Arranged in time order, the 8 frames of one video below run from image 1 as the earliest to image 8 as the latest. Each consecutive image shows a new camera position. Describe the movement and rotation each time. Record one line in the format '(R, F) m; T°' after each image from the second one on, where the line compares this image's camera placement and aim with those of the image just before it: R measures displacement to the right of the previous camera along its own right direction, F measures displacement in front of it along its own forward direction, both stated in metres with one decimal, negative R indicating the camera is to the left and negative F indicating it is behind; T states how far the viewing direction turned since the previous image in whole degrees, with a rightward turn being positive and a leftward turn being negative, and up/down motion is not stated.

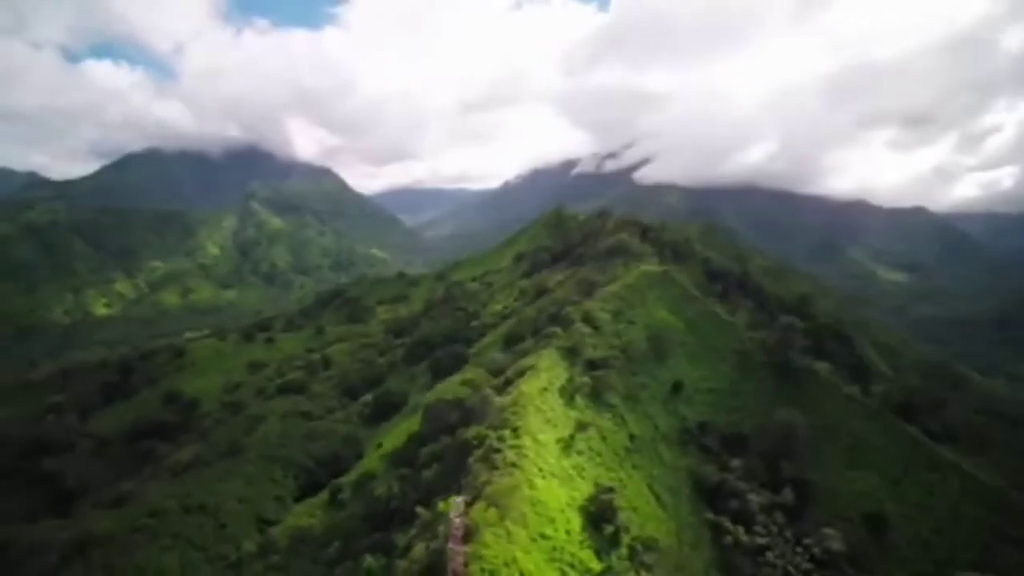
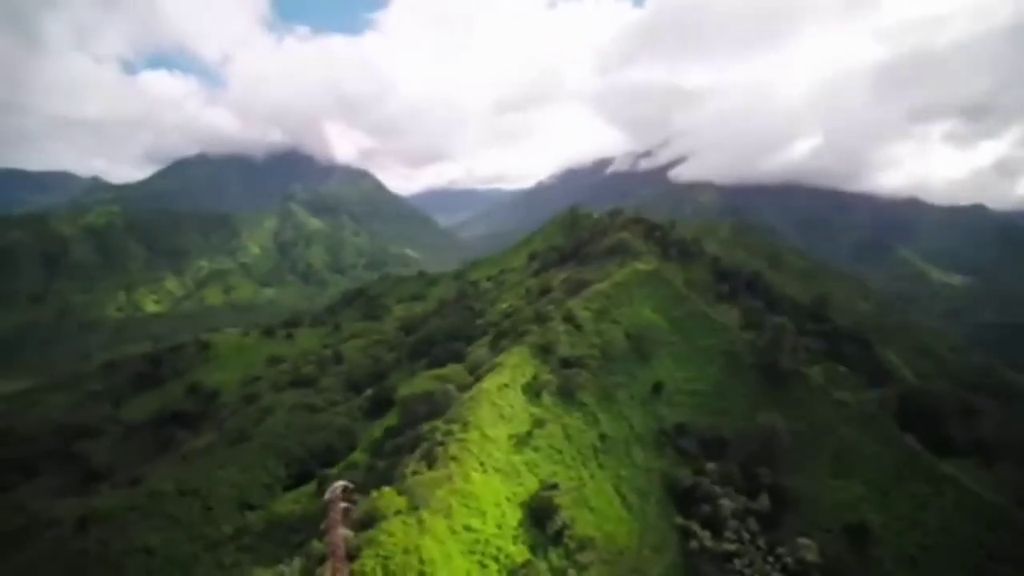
(+24.4, -1.0) m; -8°
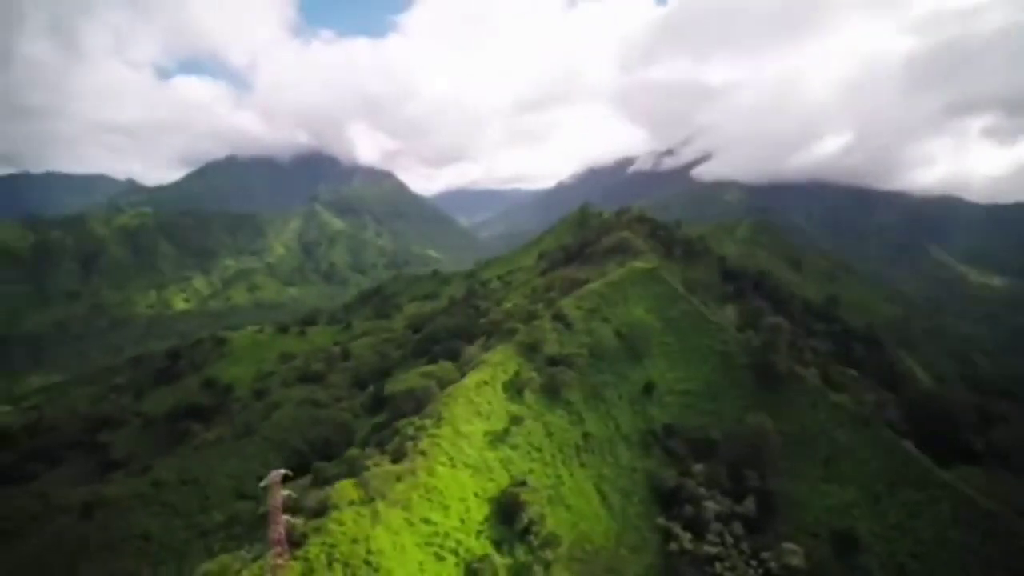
(+14.1, -0.4) m; -5°
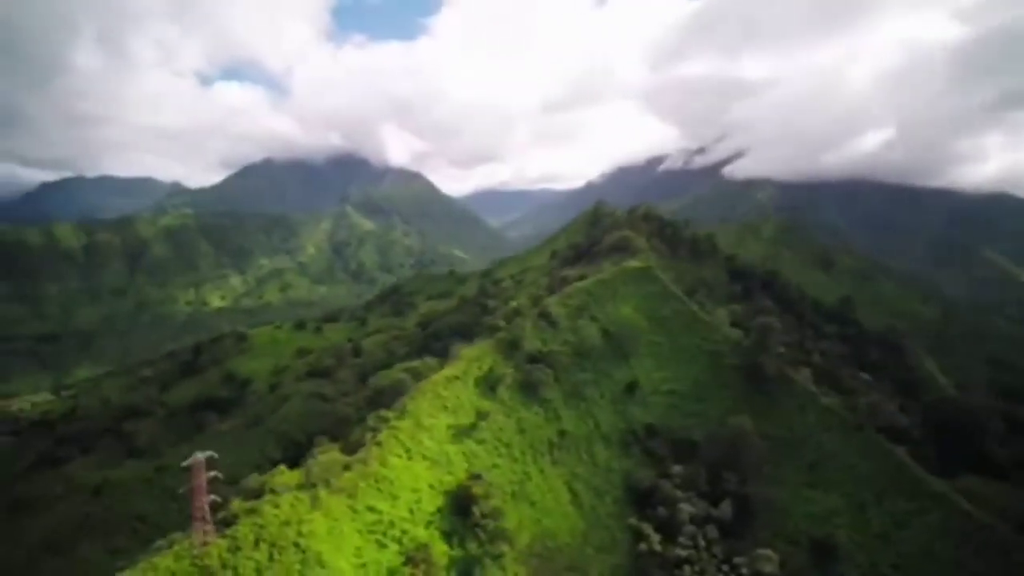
(+19.6, +0.9) m; -6°
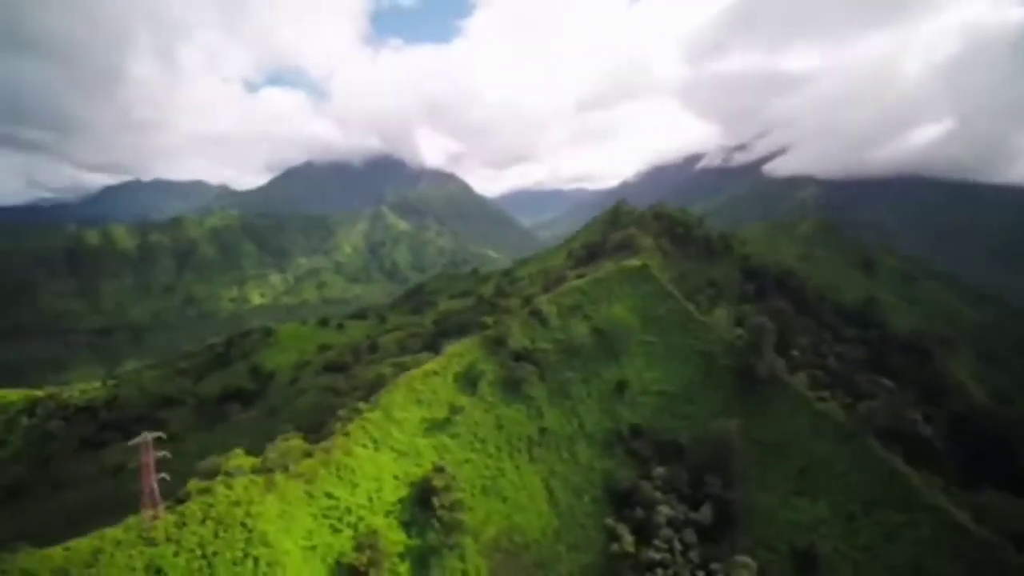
(+18.7, +1.4) m; -7°
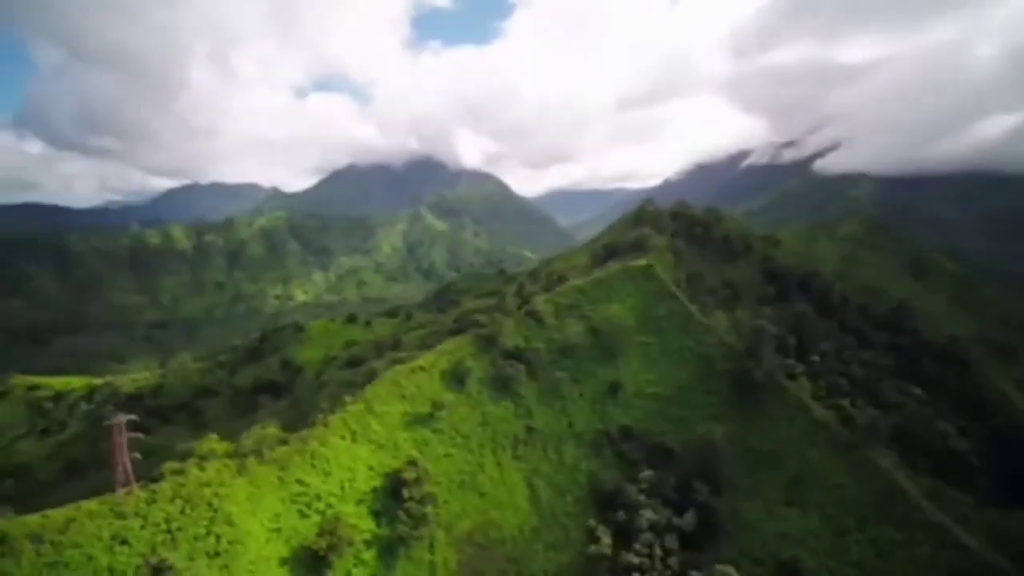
(+16.9, +1.7) m; -6°
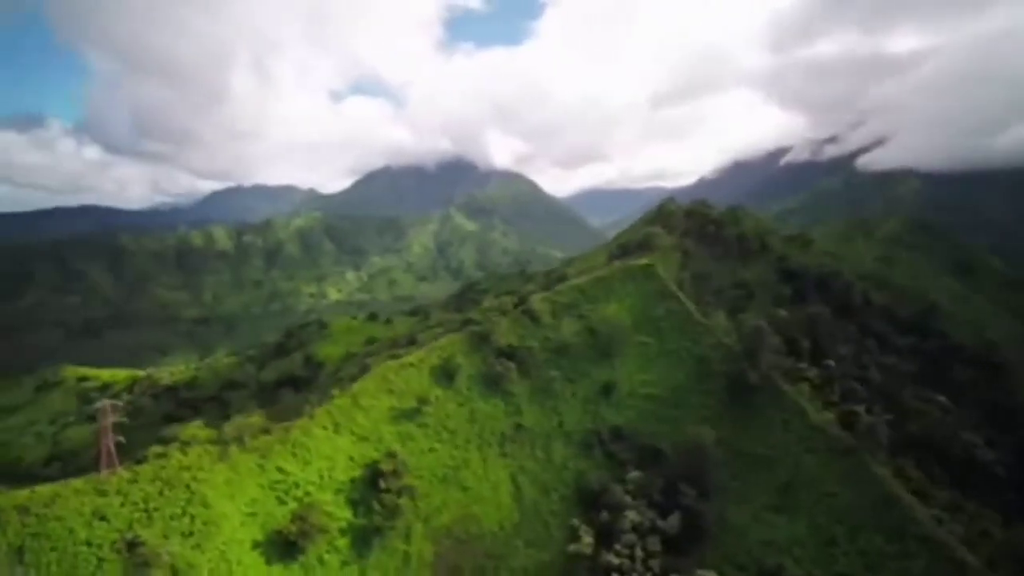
(+13.2, +1.4) m; -5°
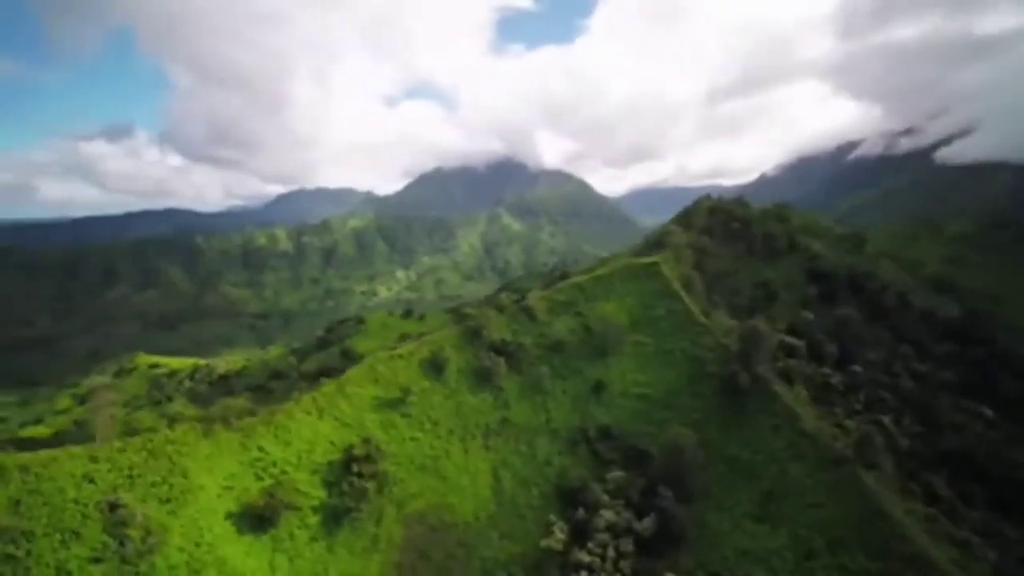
(+18.6, +2.8) m; -7°
